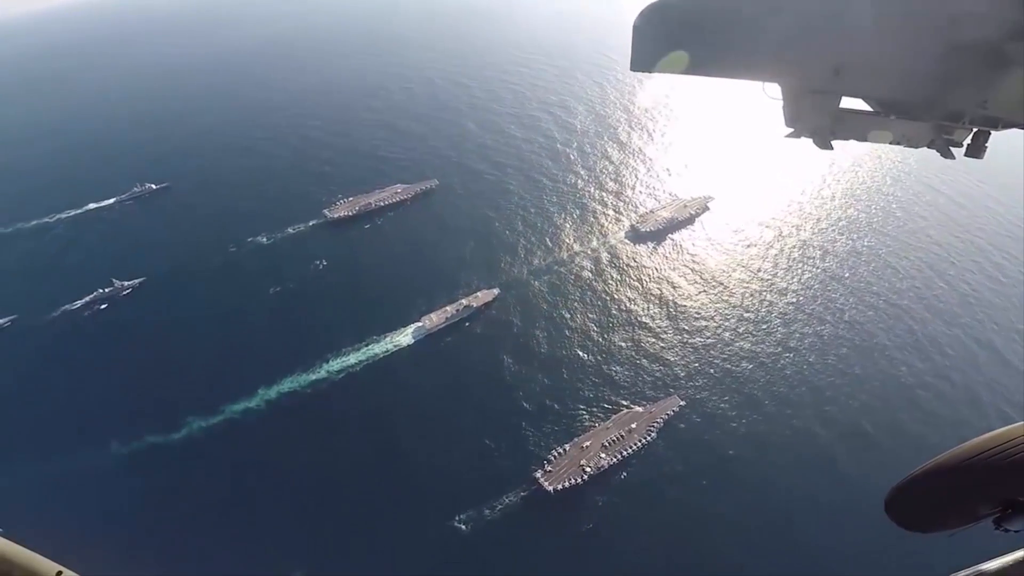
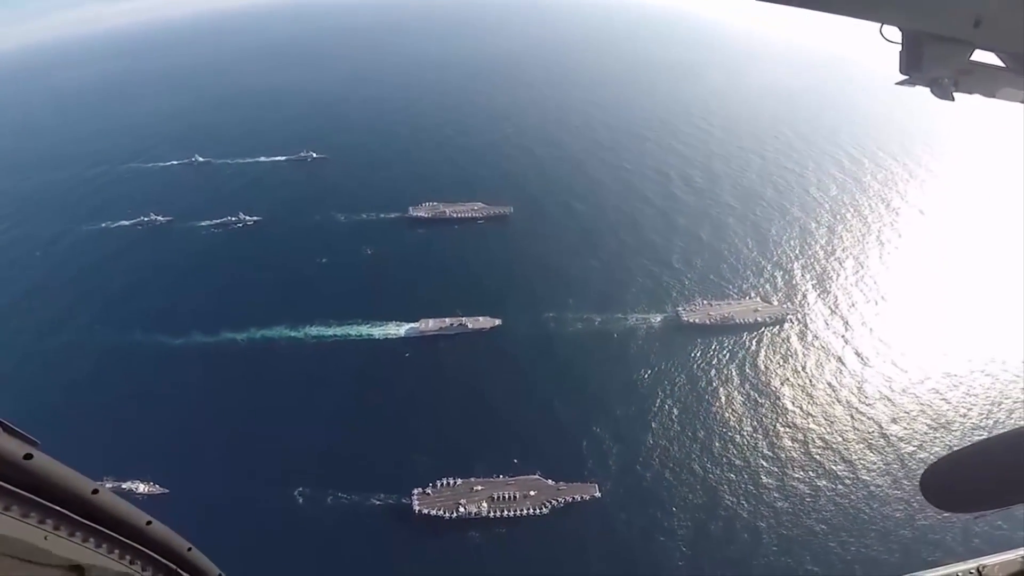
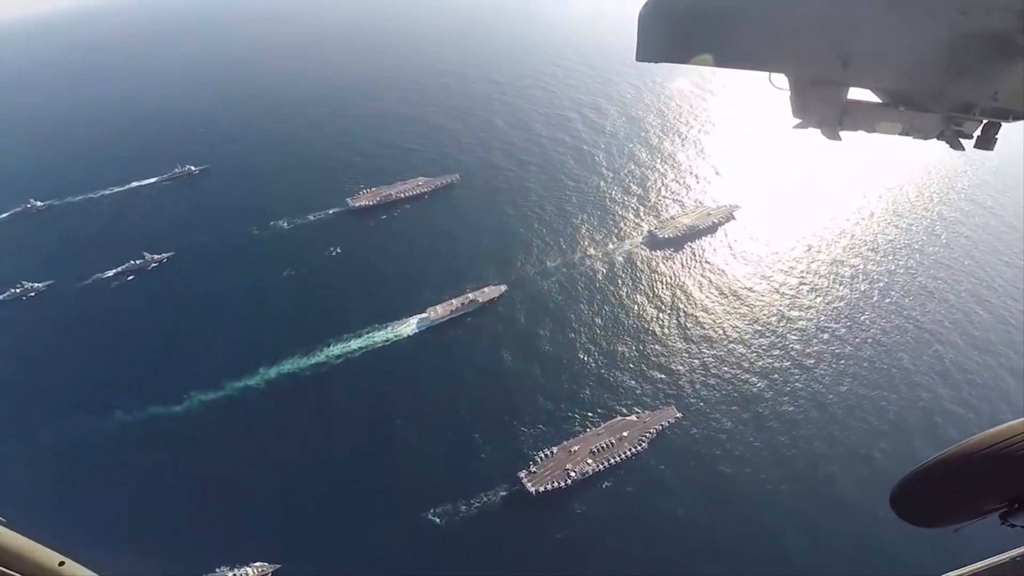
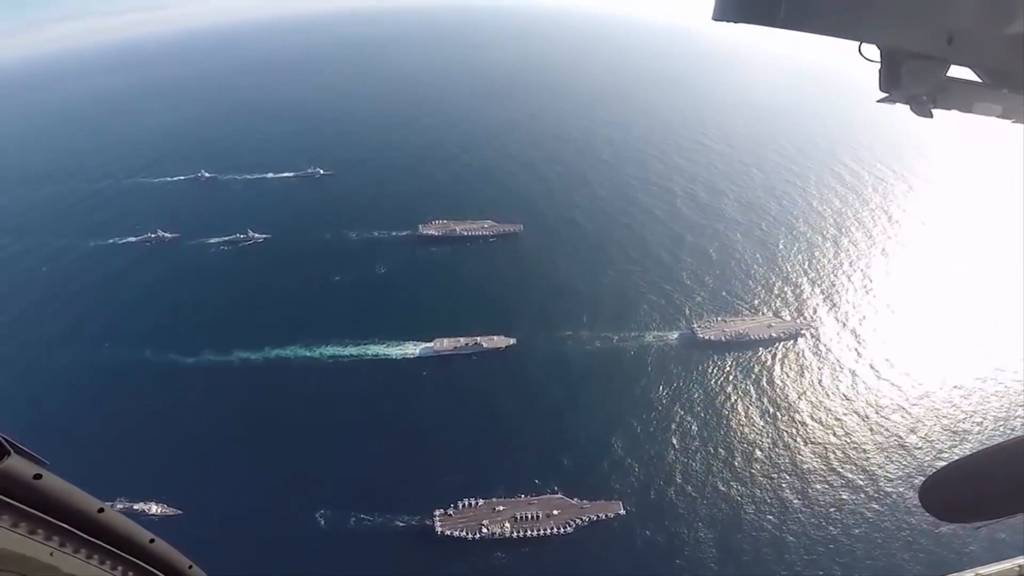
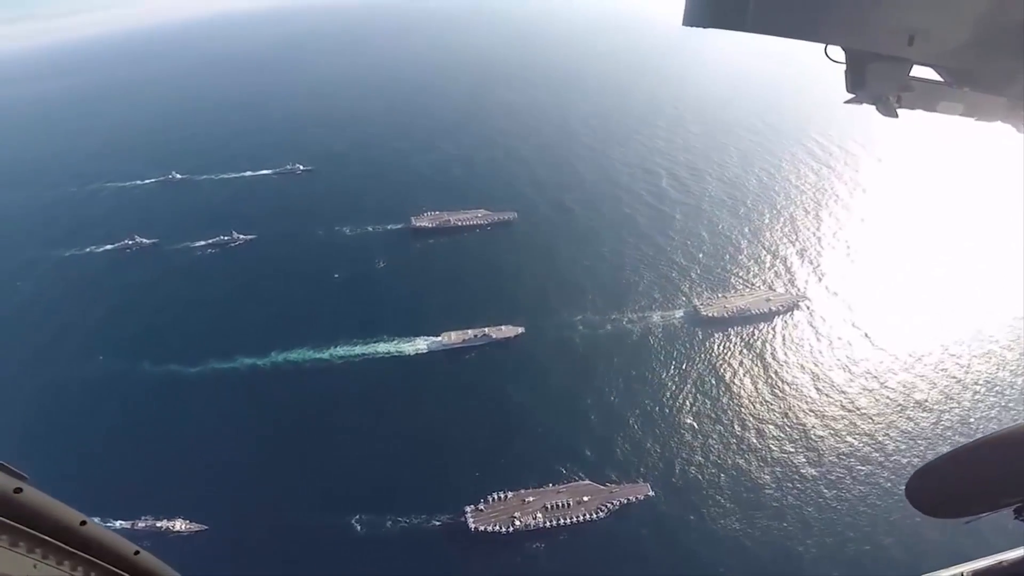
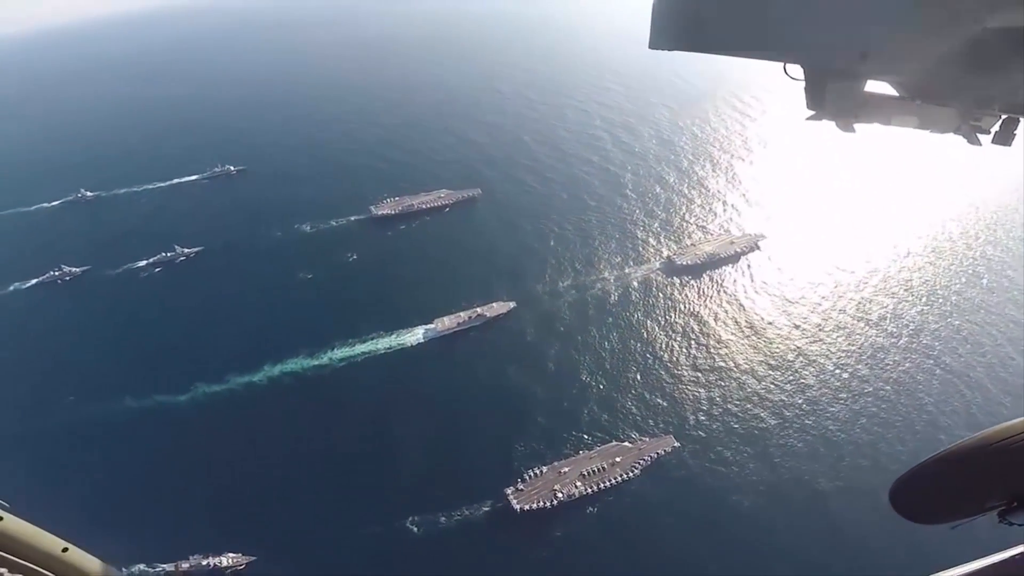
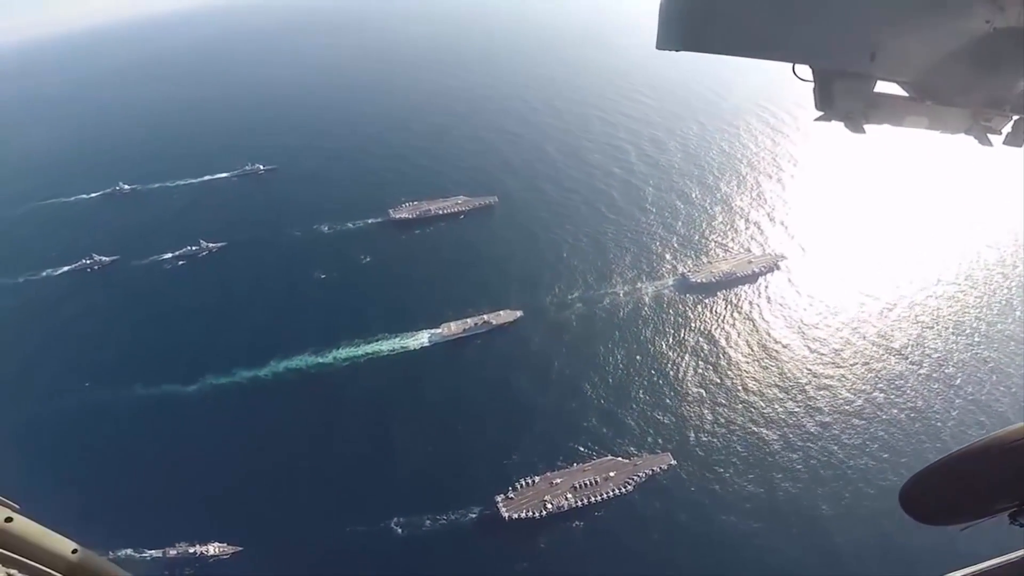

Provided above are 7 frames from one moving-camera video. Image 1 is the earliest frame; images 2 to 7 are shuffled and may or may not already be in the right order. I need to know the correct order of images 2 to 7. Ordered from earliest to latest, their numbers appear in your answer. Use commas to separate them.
3, 6, 7, 5, 4, 2
